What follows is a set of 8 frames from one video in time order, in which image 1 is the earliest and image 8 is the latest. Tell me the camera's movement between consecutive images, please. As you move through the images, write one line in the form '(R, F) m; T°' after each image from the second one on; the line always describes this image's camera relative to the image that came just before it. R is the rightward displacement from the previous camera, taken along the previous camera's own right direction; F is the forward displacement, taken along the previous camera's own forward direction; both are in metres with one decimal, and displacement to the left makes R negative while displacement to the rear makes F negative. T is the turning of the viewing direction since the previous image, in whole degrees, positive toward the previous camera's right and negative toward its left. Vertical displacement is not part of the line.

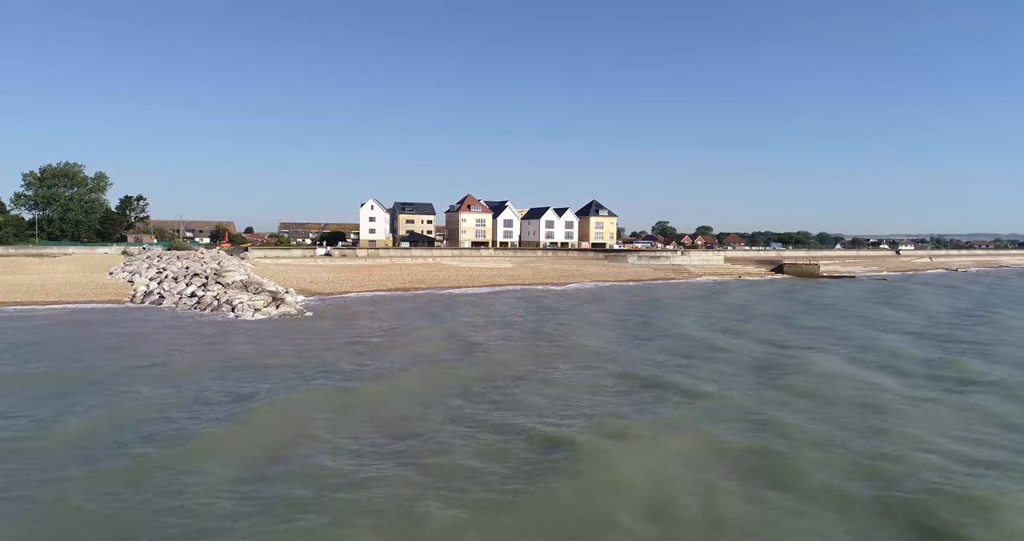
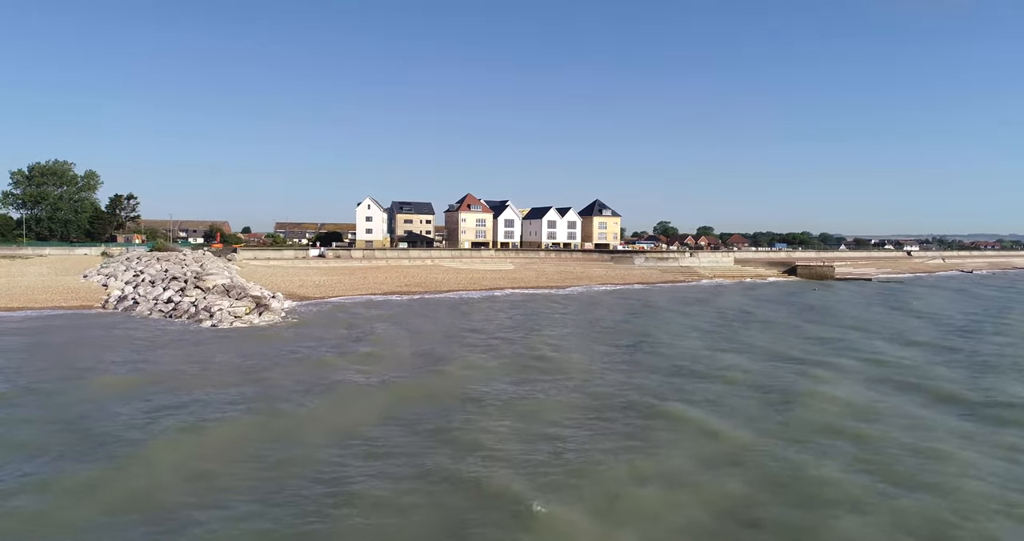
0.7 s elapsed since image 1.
(-0.1, +1.4) m; 0°
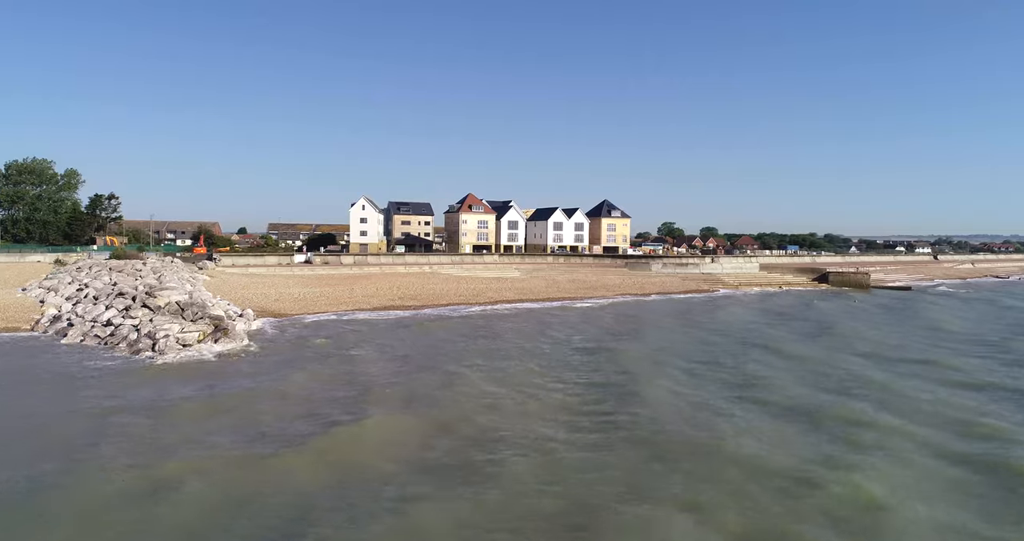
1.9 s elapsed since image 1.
(-0.2, +2.9) m; 0°
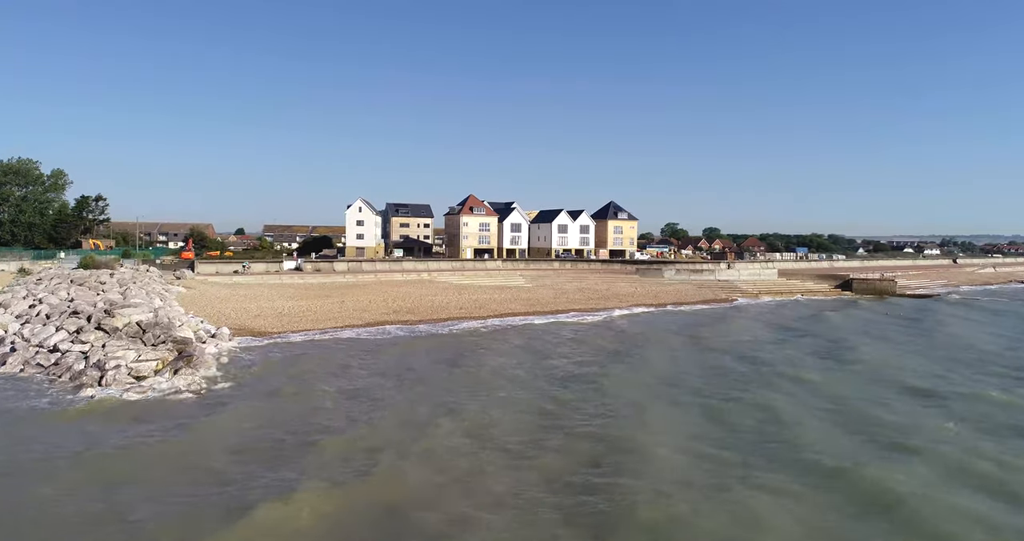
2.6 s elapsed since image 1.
(-0.1, +1.8) m; 0°
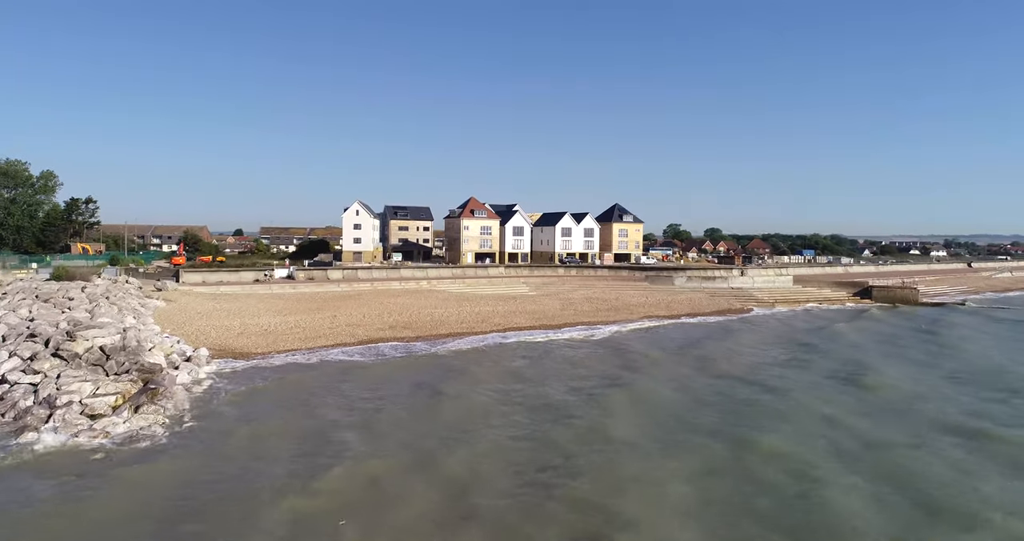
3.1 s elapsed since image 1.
(-0.1, +1.4) m; 0°
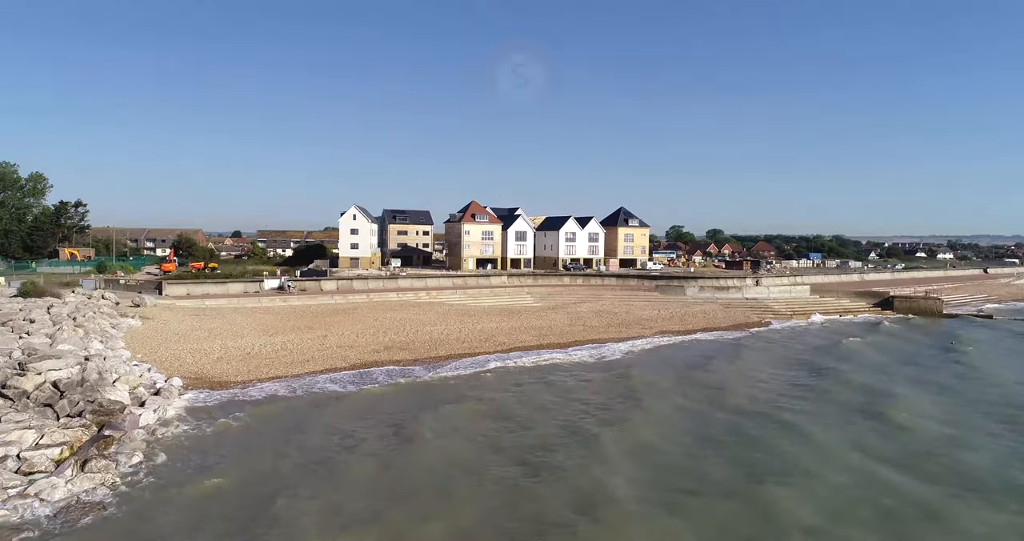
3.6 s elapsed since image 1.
(-0.1, +1.4) m; 0°
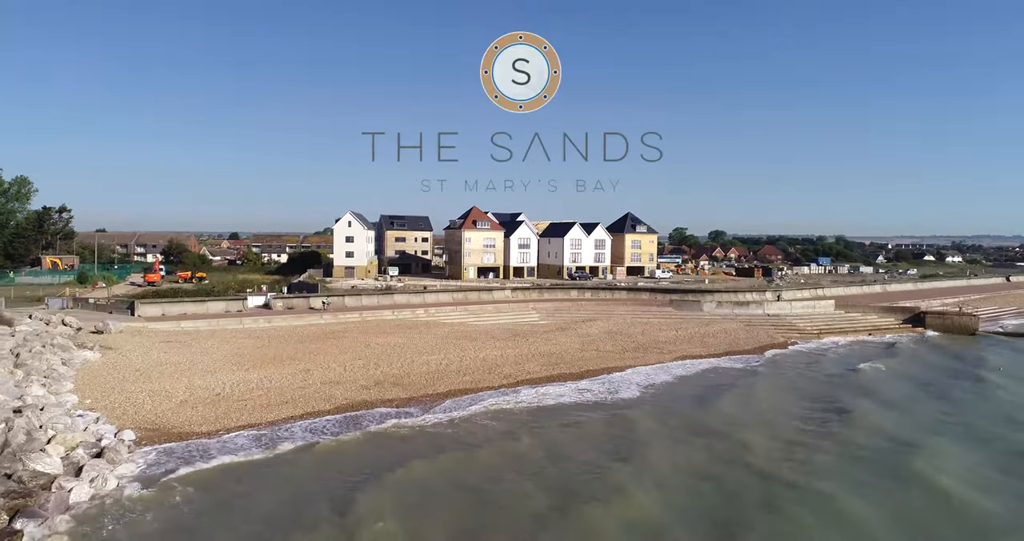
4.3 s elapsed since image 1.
(-0.1, +1.8) m; 0°
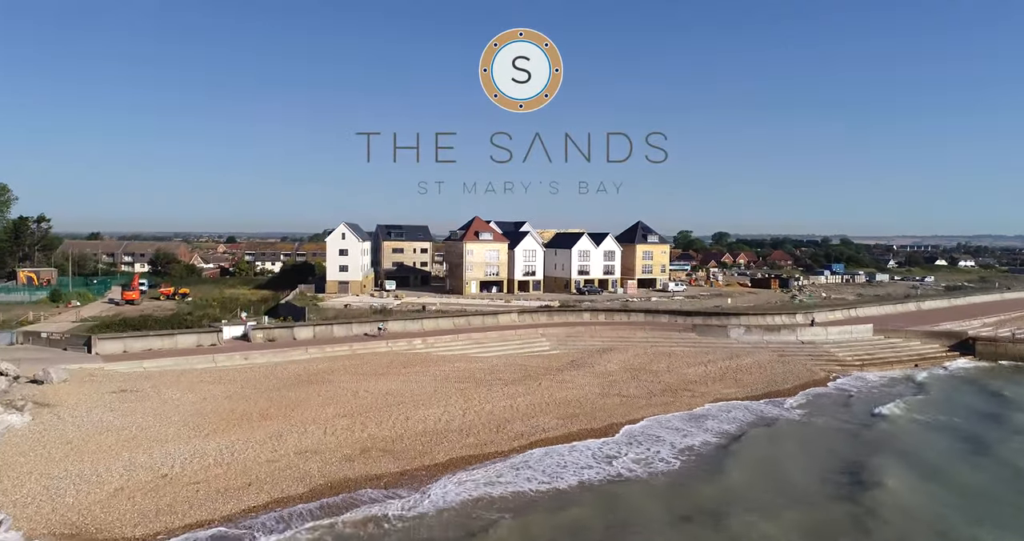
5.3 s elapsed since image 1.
(-0.2, +2.4) m; 0°
